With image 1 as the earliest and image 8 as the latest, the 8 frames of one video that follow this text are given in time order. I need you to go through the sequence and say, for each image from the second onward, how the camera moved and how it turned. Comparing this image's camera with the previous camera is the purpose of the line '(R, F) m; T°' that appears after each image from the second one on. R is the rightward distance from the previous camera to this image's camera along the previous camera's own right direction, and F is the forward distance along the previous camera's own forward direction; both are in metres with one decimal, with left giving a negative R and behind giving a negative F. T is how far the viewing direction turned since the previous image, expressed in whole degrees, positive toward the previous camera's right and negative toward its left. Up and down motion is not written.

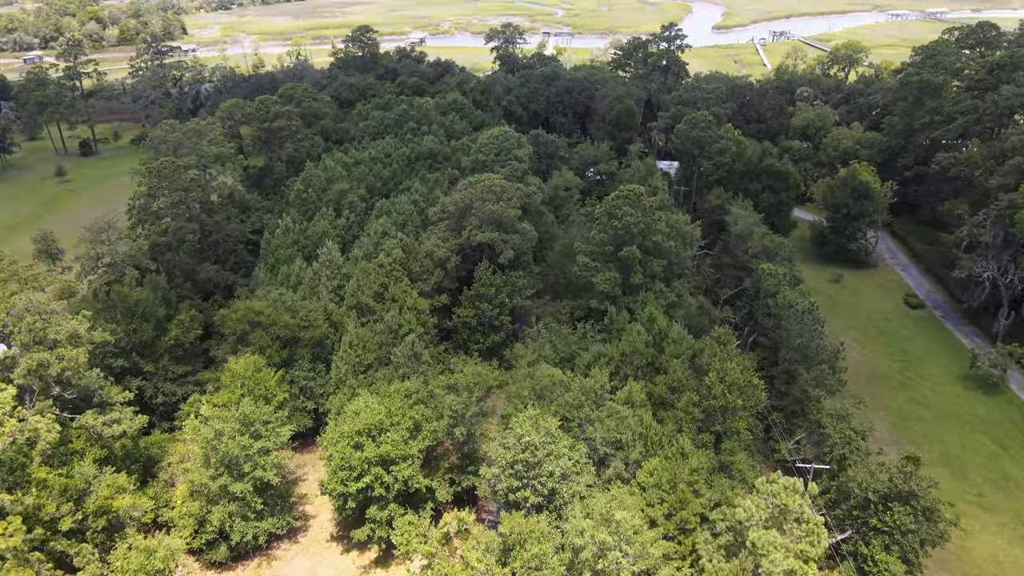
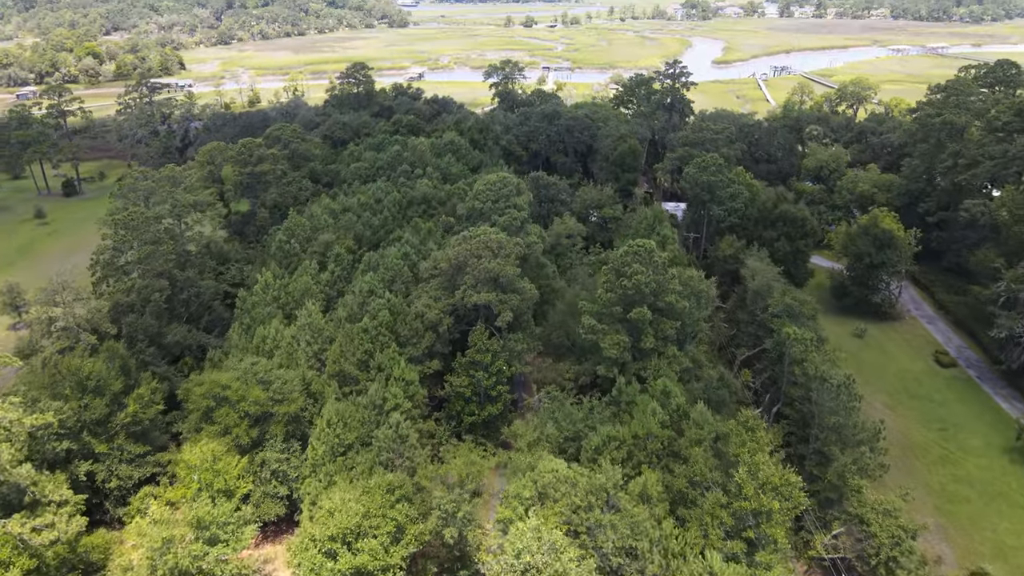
(+0.1, +3.3) m; 0°
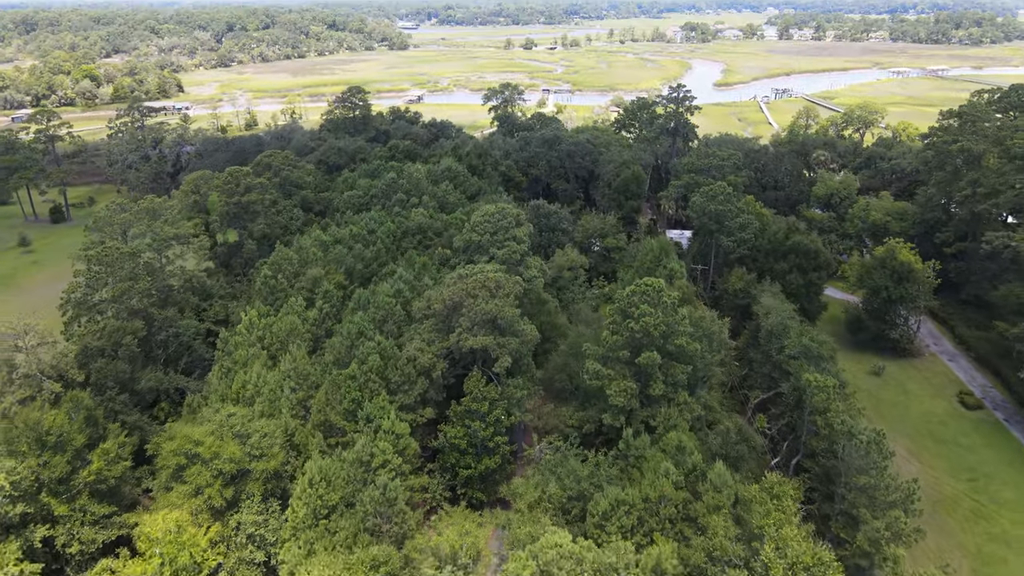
(0.0, +2.2) m; 0°
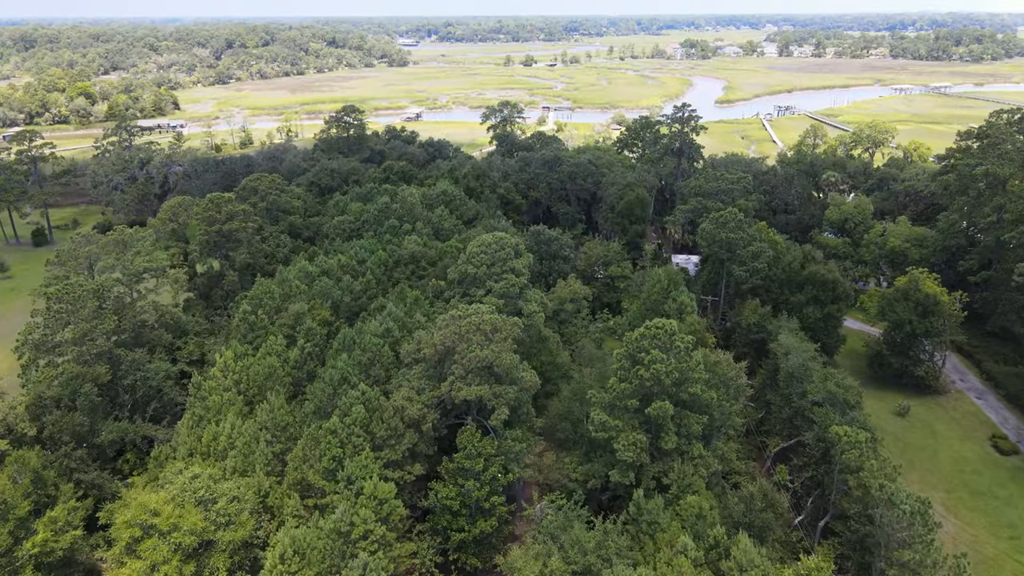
(+0.1, +2.7) m; 0°
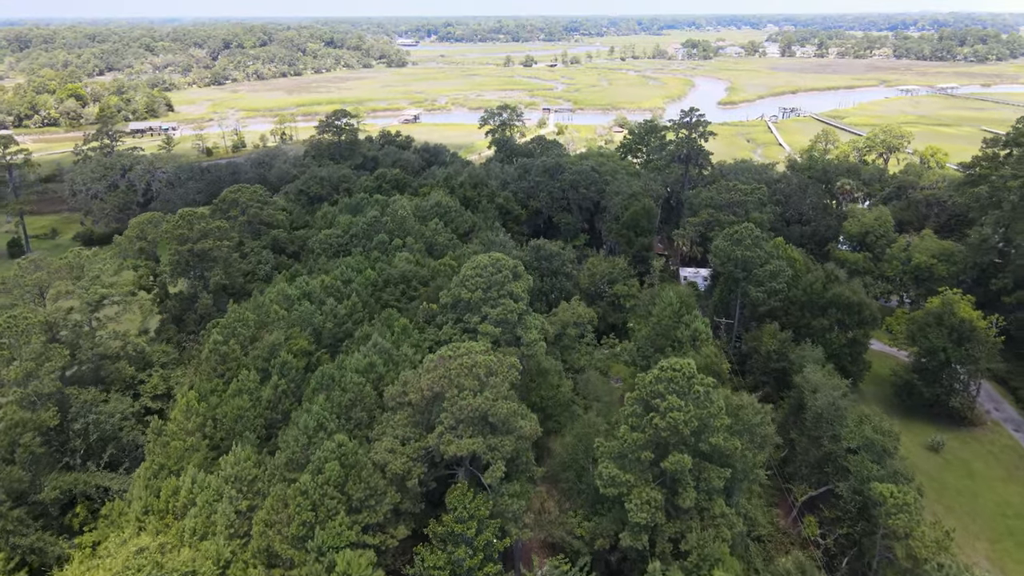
(+0.1, +3.3) m; 0°
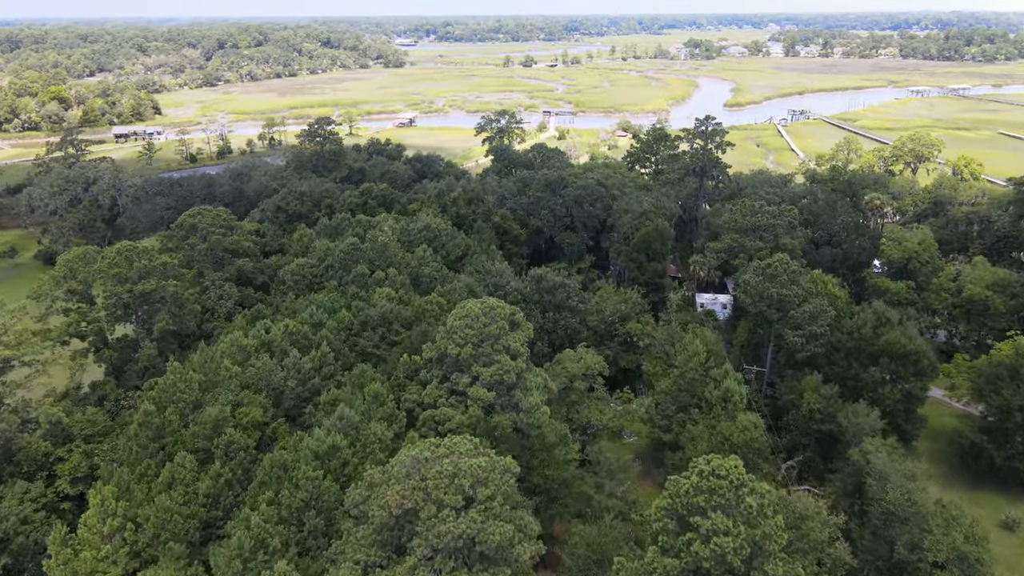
(+0.1, +5.7) m; 0°
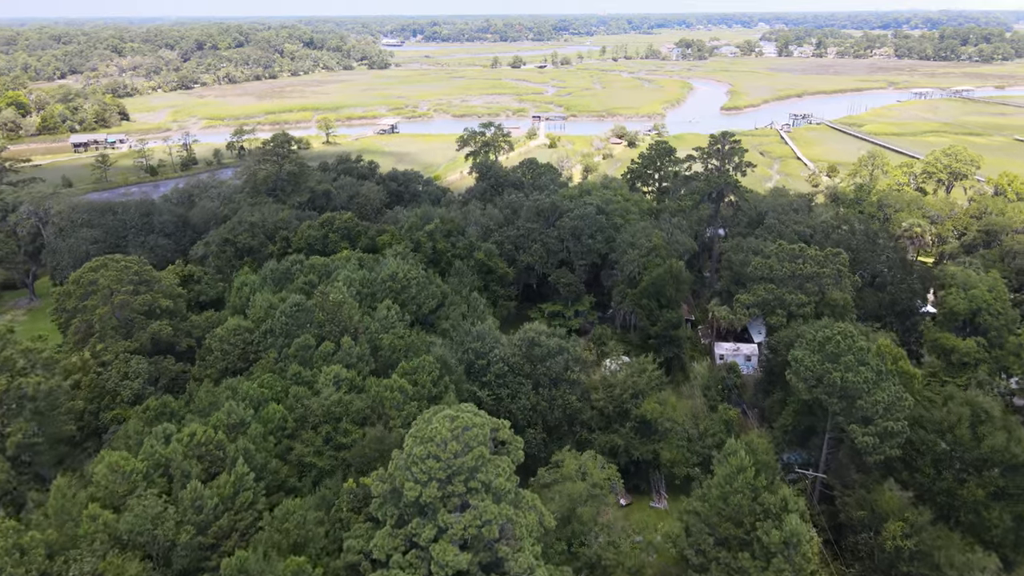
(+0.2, +8.2) m; +1°
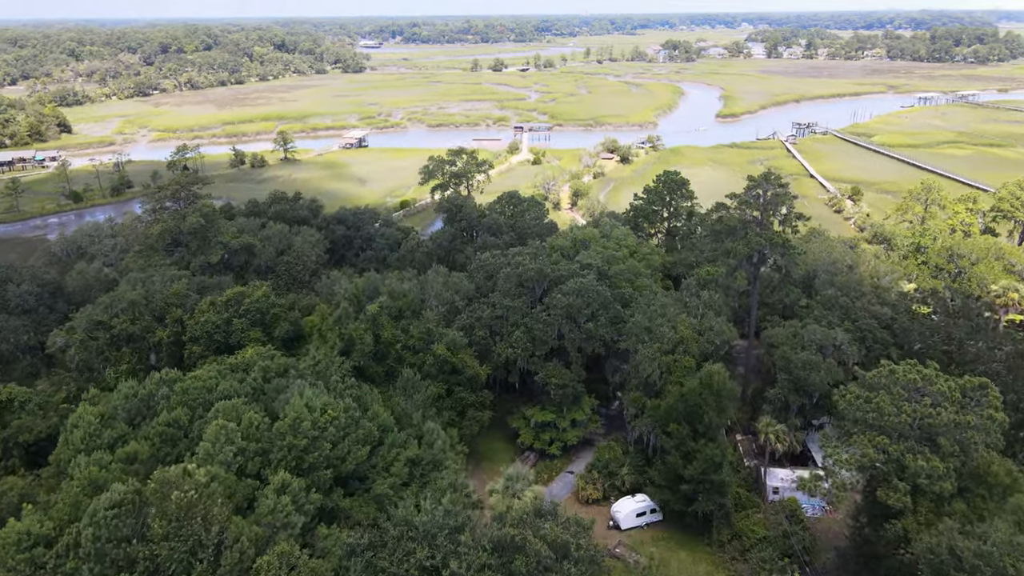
(+0.6, +12.8) m; +1°
